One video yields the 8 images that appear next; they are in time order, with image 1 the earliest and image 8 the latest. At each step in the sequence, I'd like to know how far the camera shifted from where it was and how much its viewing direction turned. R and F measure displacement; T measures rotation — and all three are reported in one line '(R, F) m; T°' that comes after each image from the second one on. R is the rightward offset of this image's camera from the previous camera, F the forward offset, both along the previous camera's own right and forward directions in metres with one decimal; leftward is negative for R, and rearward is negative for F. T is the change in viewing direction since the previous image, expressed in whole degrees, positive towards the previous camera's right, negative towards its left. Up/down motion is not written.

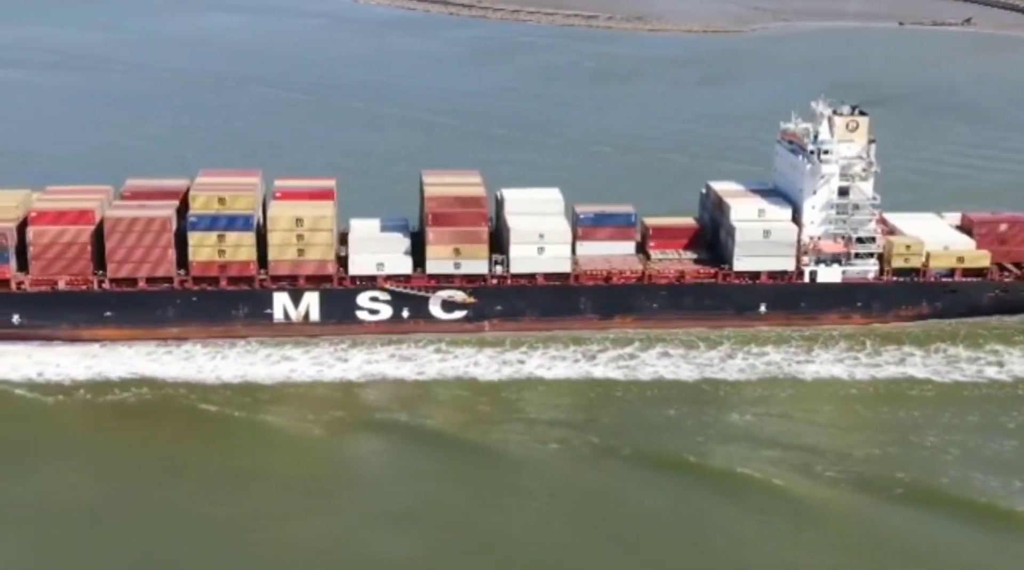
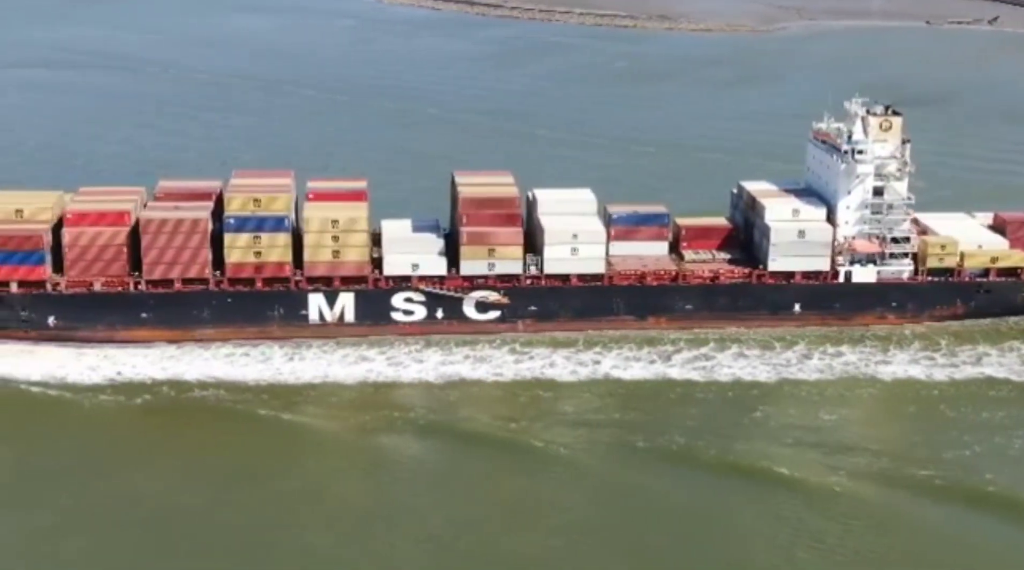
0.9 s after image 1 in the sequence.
(+0.7, -0.2) m; -2°
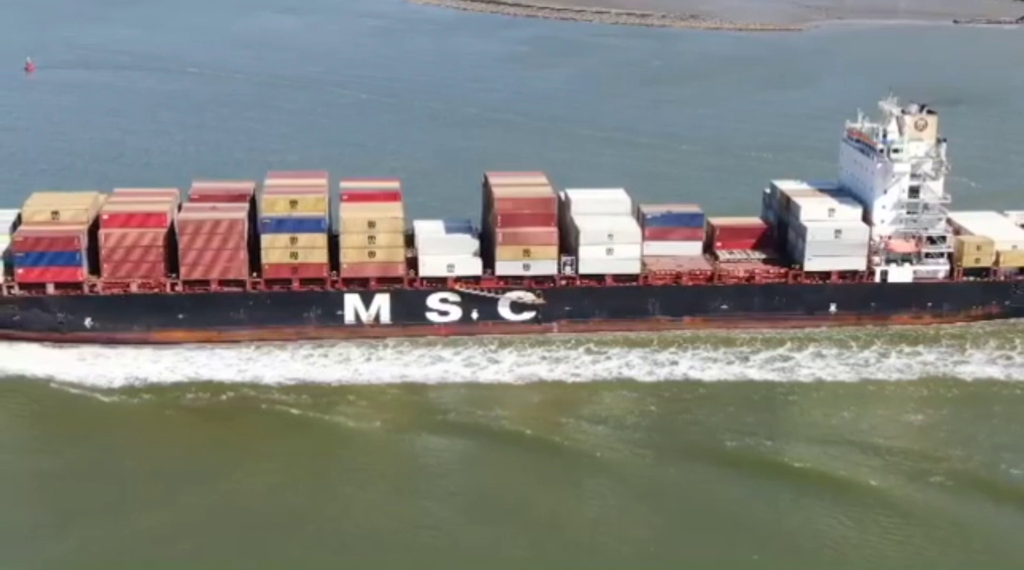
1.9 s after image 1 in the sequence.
(-0.9, +0.1) m; 0°
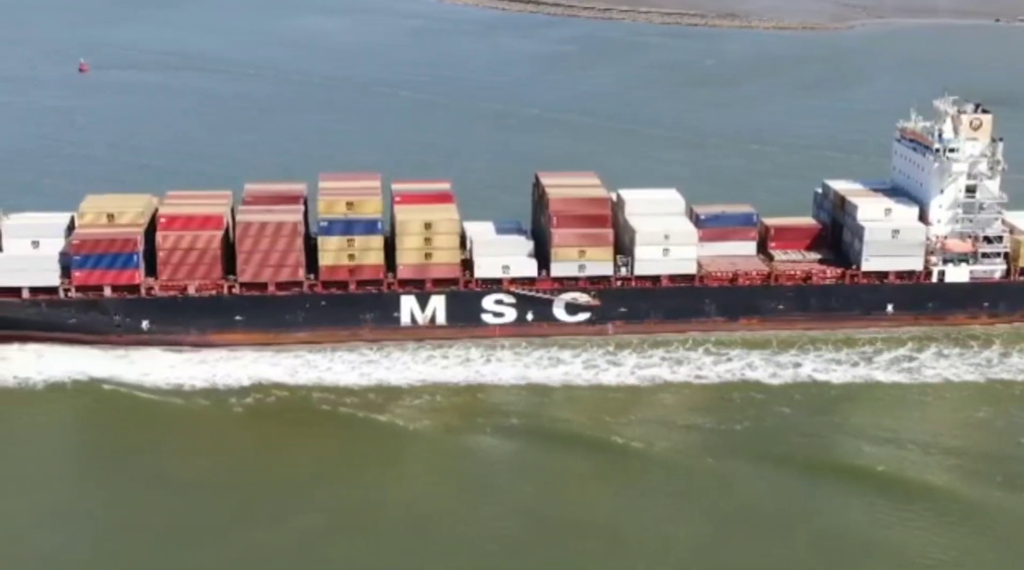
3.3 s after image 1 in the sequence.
(-1.3, +0.2) m; 0°
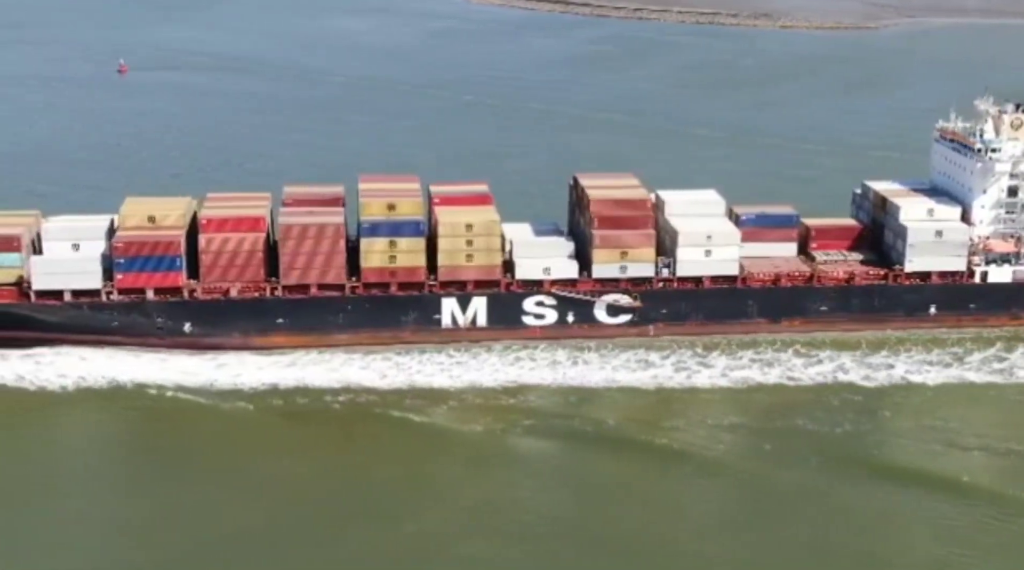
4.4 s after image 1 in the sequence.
(-1.0, +0.2) m; 0°
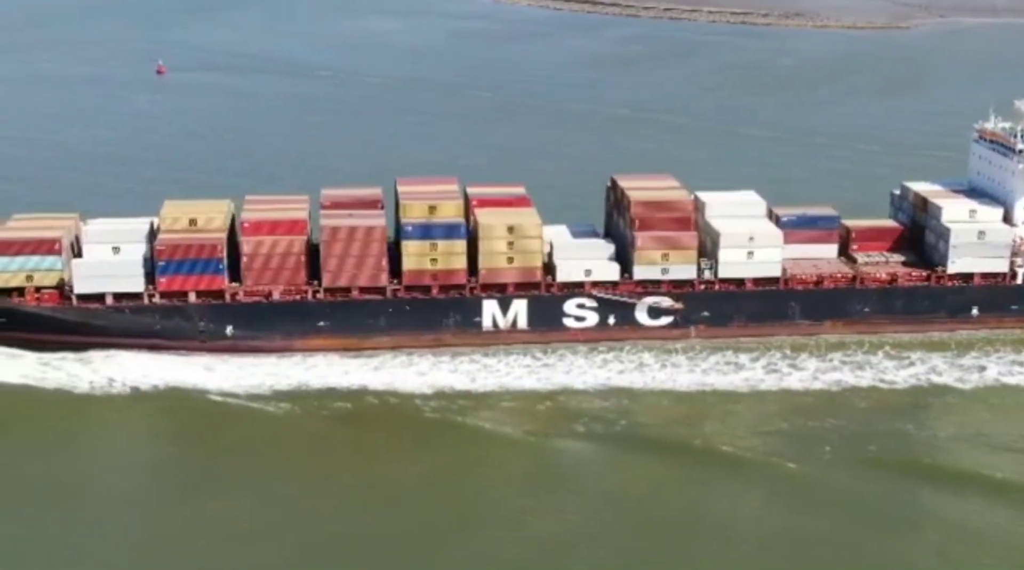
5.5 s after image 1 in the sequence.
(-1.0, +0.1) m; 0°
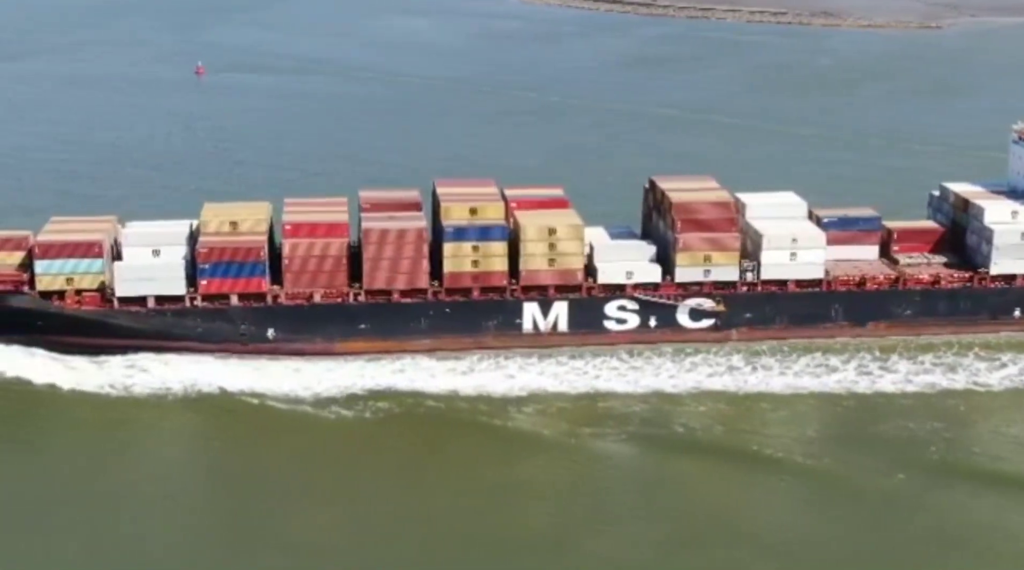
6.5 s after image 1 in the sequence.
(-0.9, +0.2) m; 0°
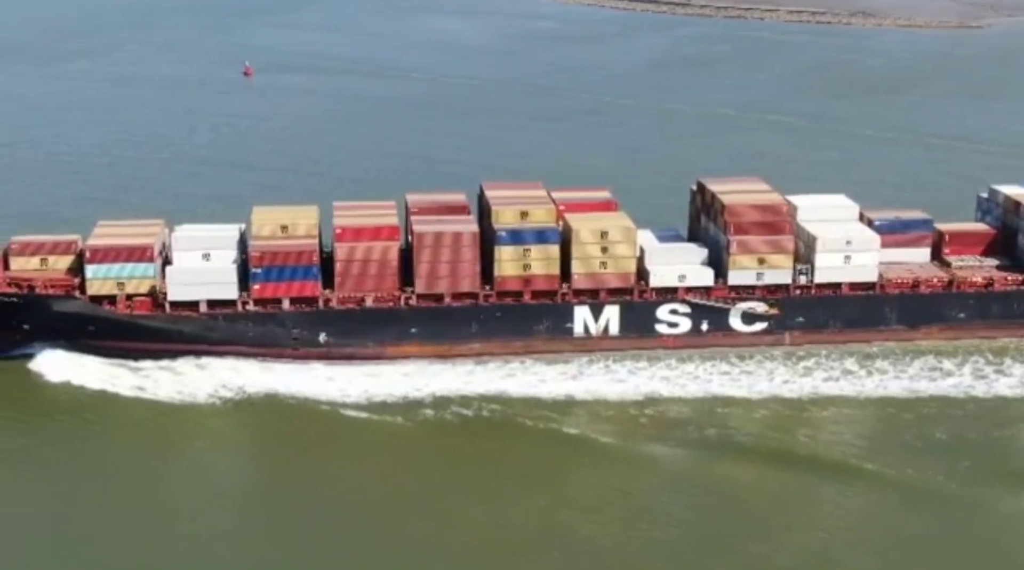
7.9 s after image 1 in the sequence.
(-1.2, +0.2) m; 0°
